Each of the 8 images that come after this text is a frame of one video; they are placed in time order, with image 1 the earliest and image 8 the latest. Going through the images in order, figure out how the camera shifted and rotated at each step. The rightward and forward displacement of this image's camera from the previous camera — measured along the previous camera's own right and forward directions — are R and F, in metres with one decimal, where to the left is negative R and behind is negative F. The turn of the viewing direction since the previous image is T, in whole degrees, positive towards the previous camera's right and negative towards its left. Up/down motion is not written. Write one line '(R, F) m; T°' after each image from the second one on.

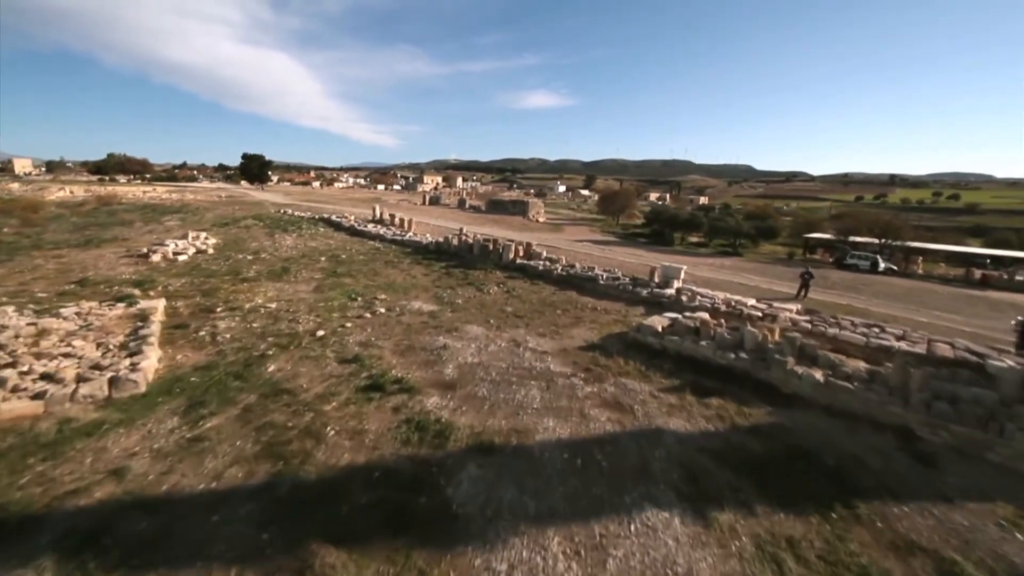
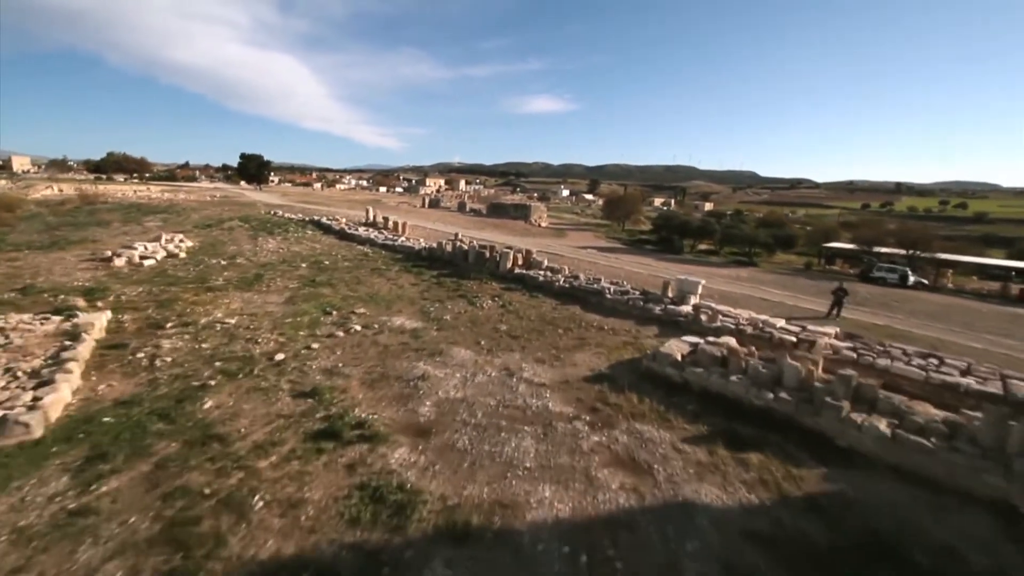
(+0.2, +1.6) m; 0°
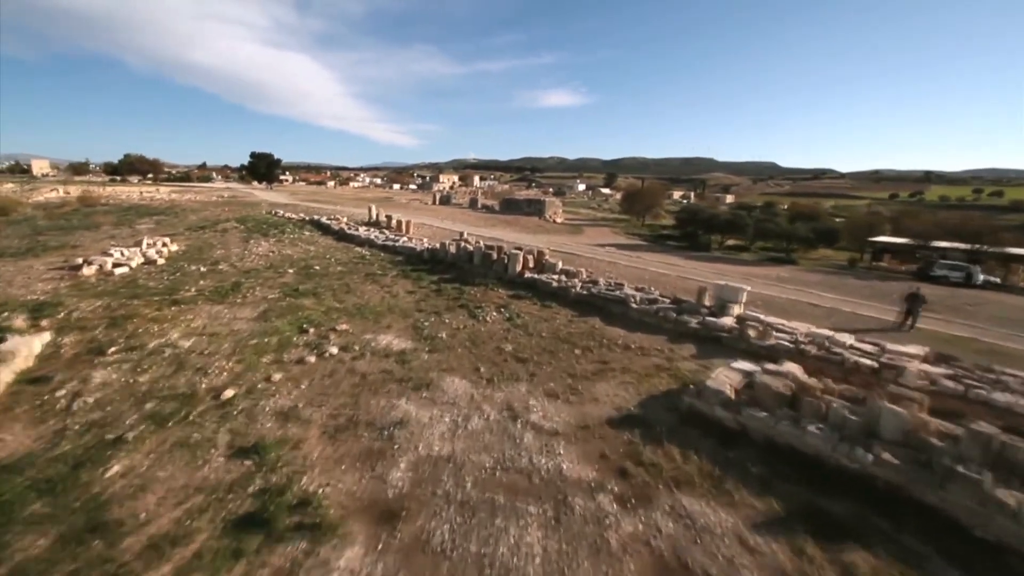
(+0.2, +1.9) m; -2°
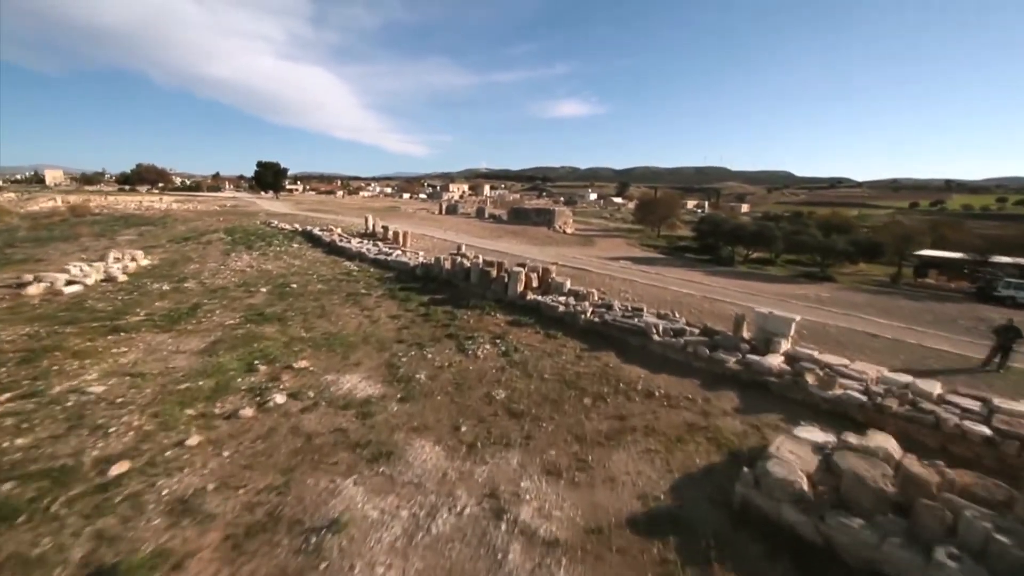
(+0.3, +1.9) m; -1°
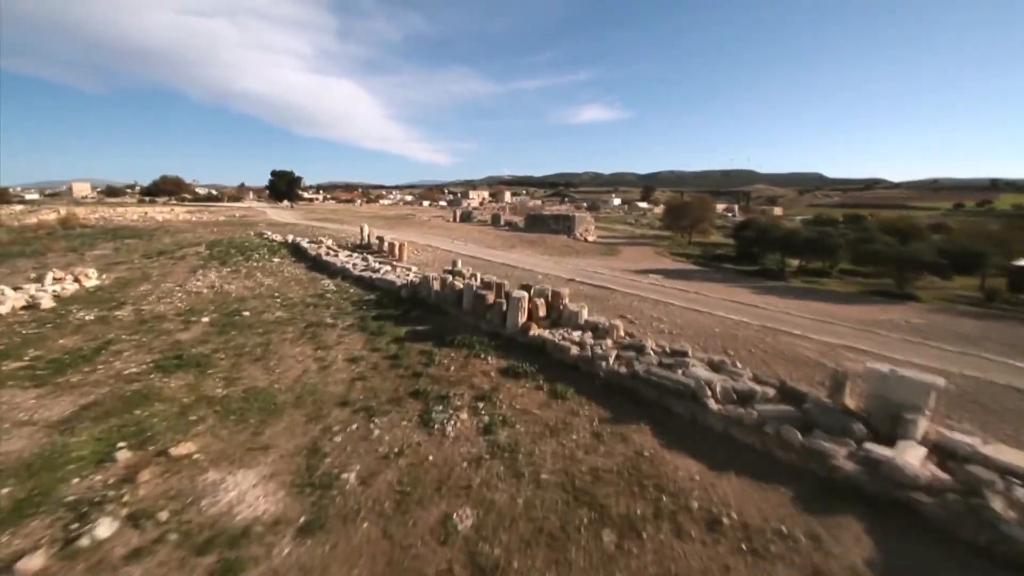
(+0.5, +2.9) m; -3°
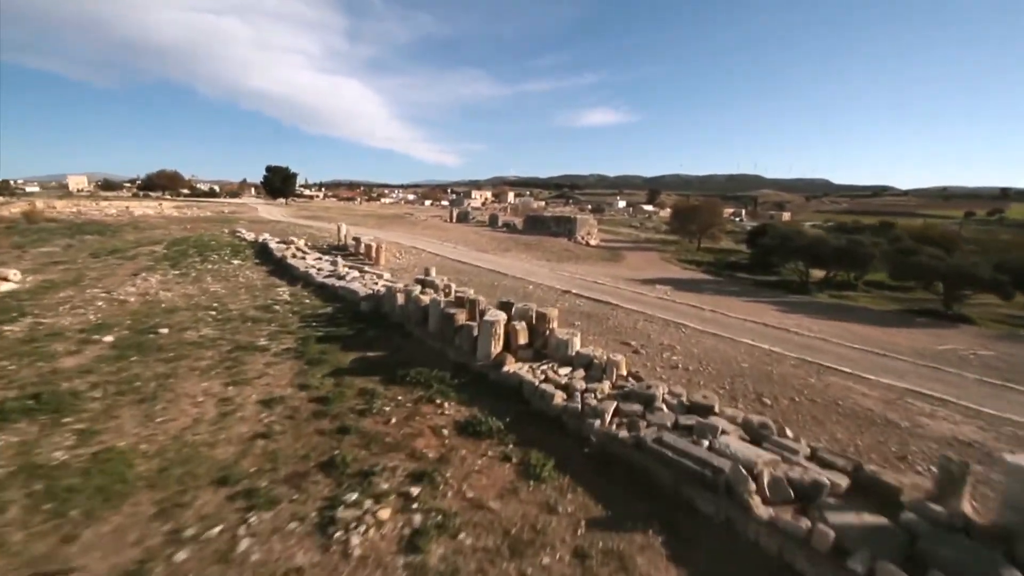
(+0.5, +2.1) m; 0°
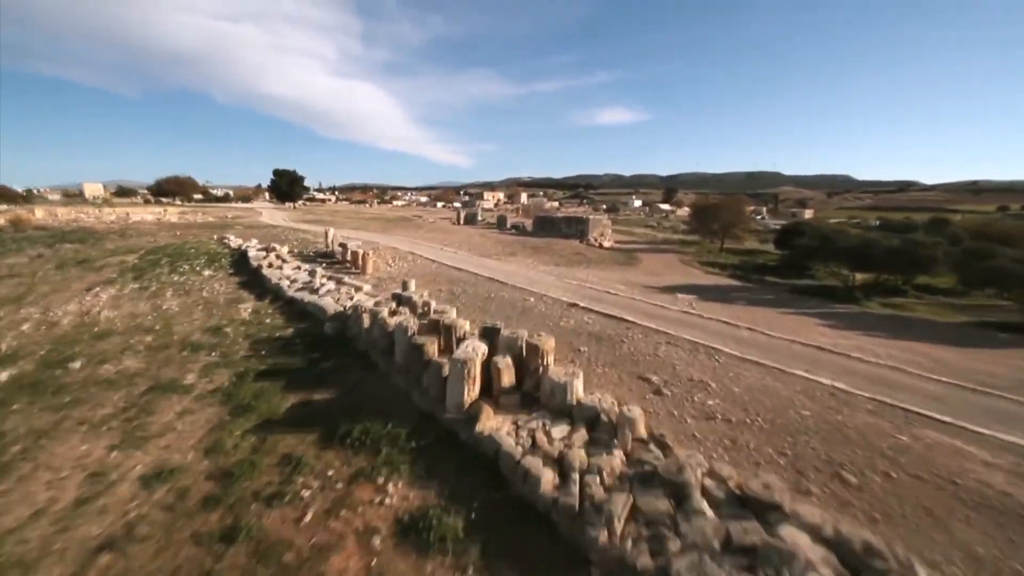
(+0.4, +1.9) m; -2°
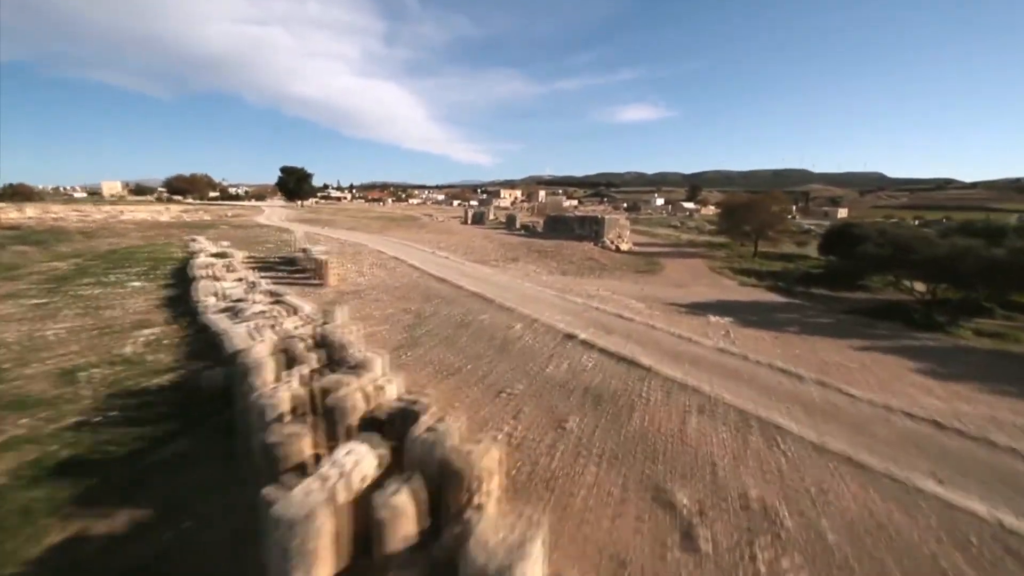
(+0.8, +2.8) m; -2°
